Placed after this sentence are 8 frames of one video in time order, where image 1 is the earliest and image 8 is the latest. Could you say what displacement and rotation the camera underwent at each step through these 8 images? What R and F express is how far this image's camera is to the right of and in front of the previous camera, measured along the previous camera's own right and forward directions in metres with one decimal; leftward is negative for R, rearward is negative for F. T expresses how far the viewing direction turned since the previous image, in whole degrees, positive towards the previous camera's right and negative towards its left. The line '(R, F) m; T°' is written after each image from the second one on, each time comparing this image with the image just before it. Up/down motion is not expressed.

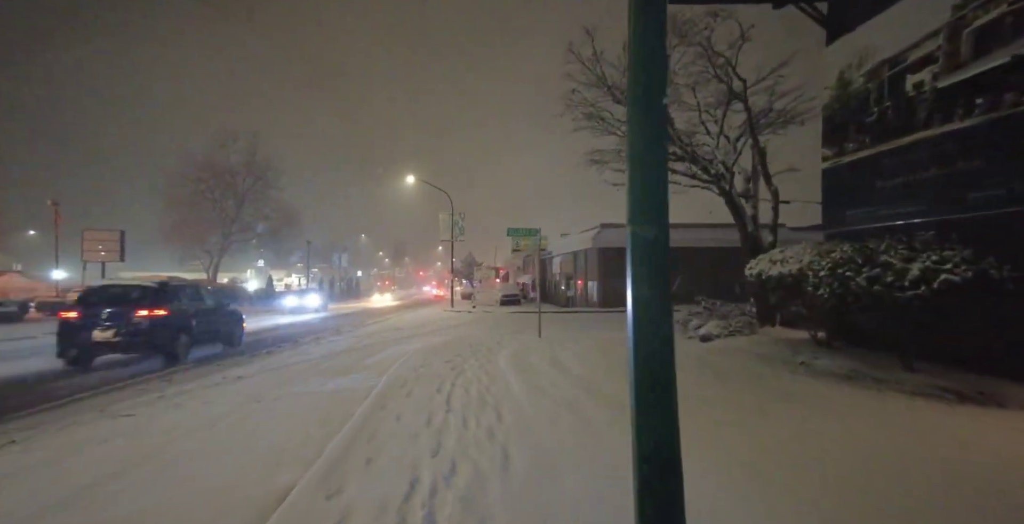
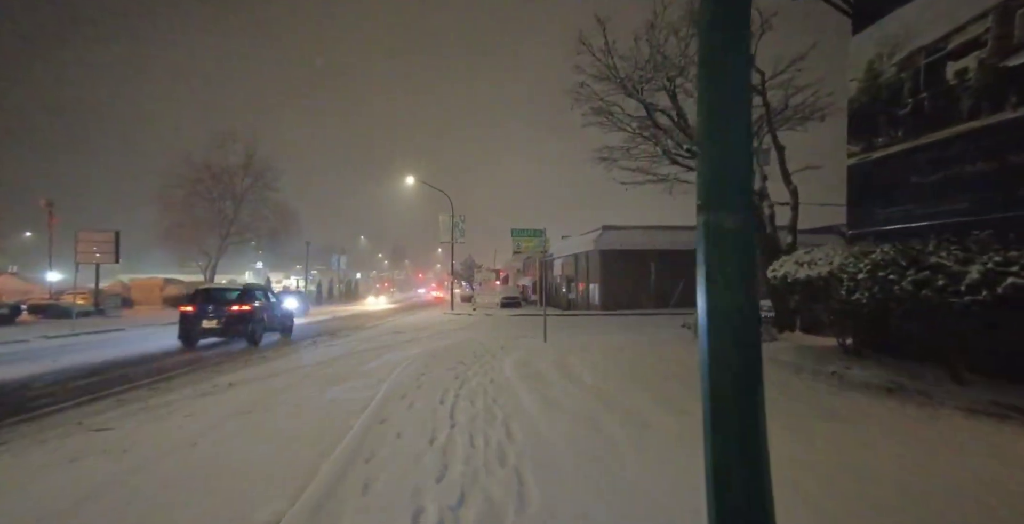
(-0.2, +0.6) m; 0°
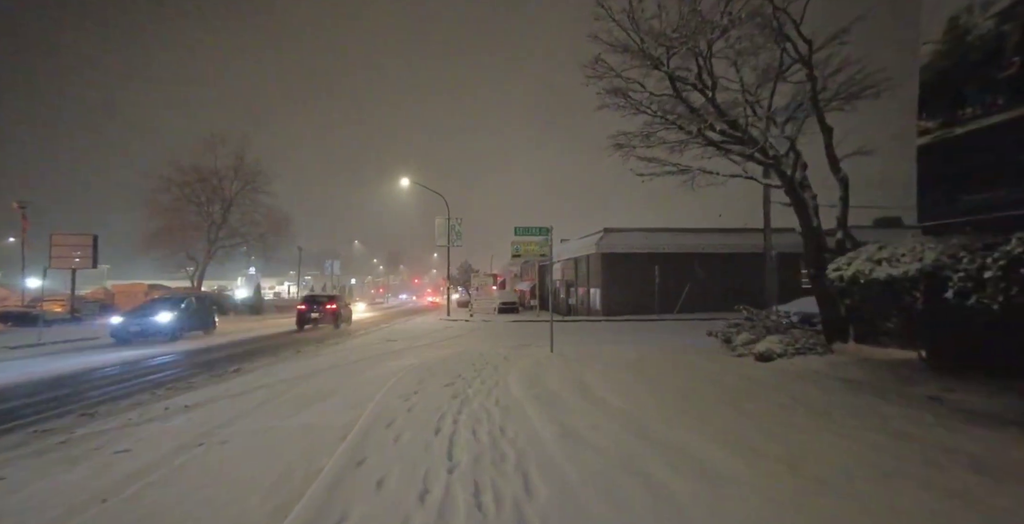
(-0.2, +1.5) m; +1°
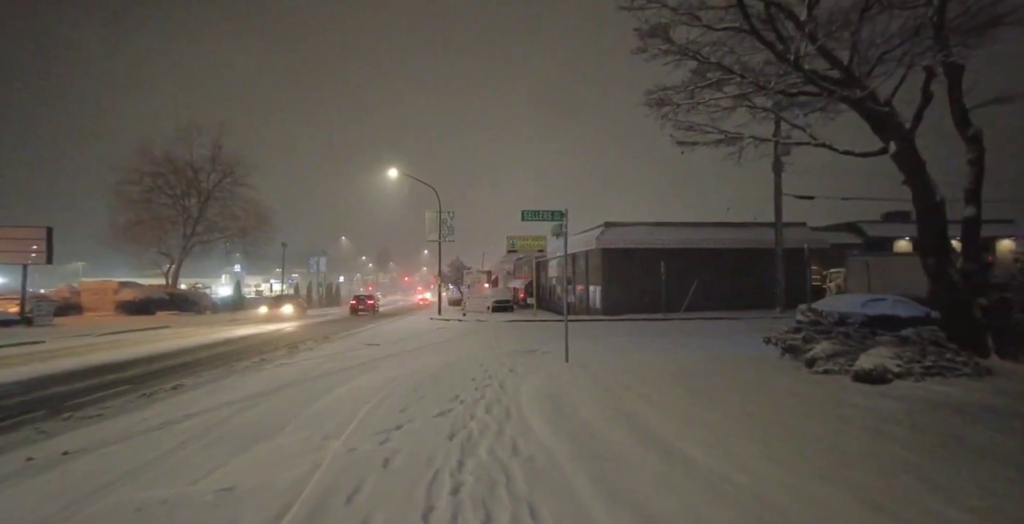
(-0.4, +2.6) m; +1°
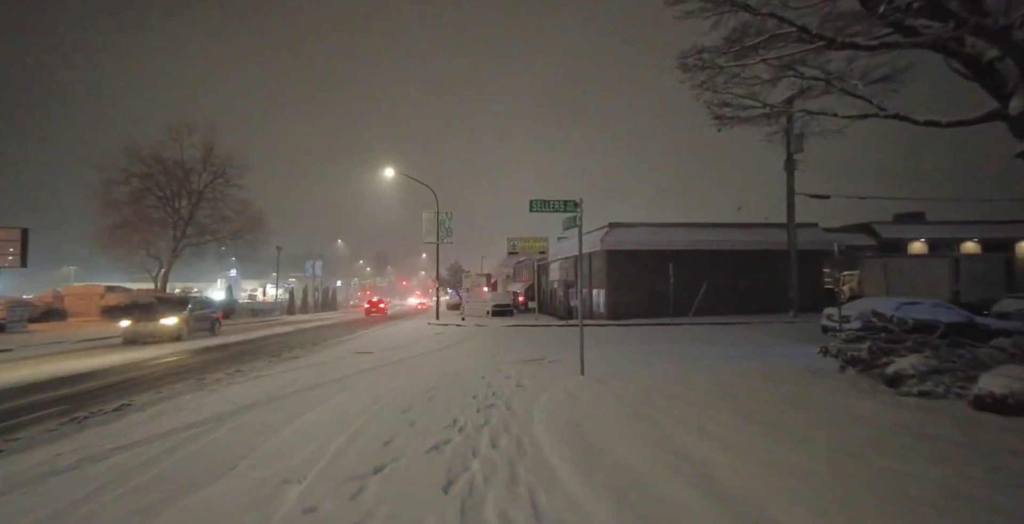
(-0.2, +1.6) m; 0°
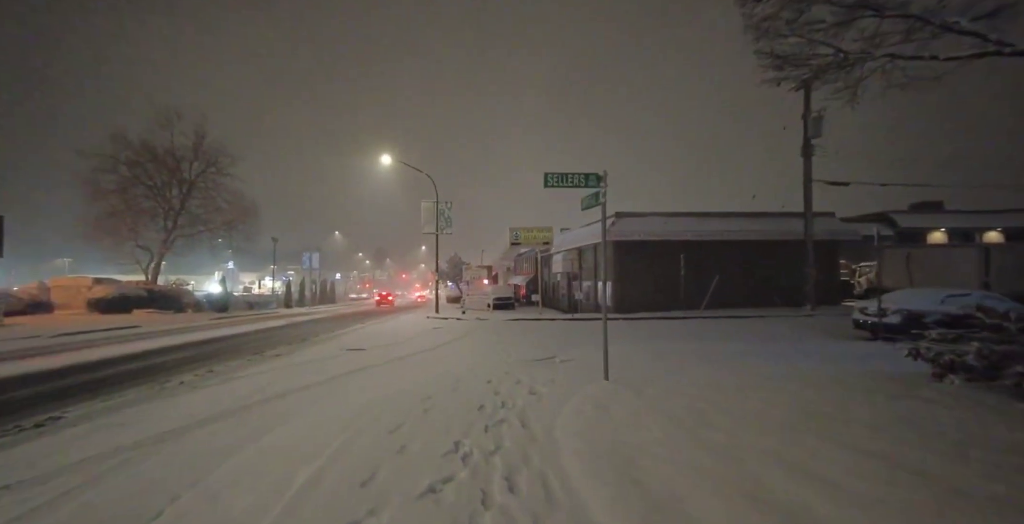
(-0.2, +1.7) m; 0°
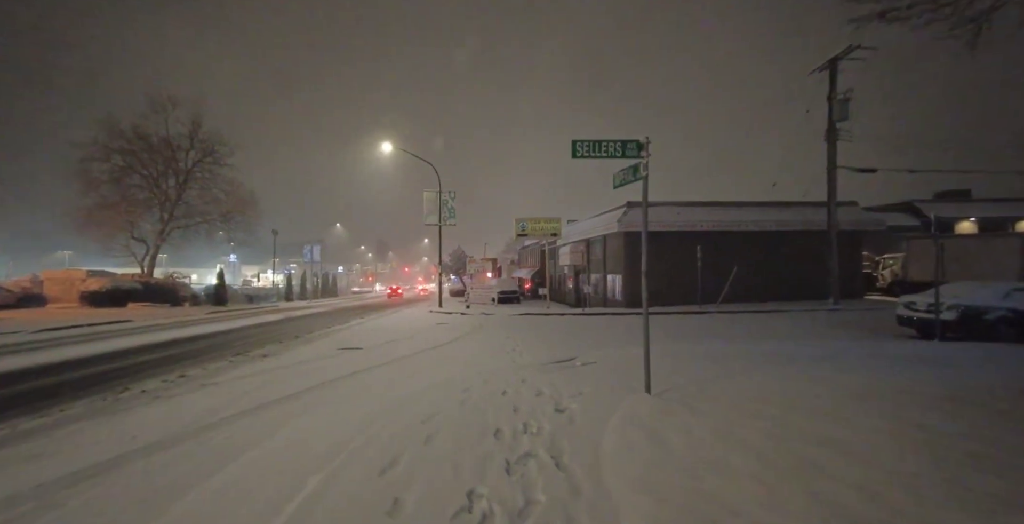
(-0.3, +1.6) m; 0°
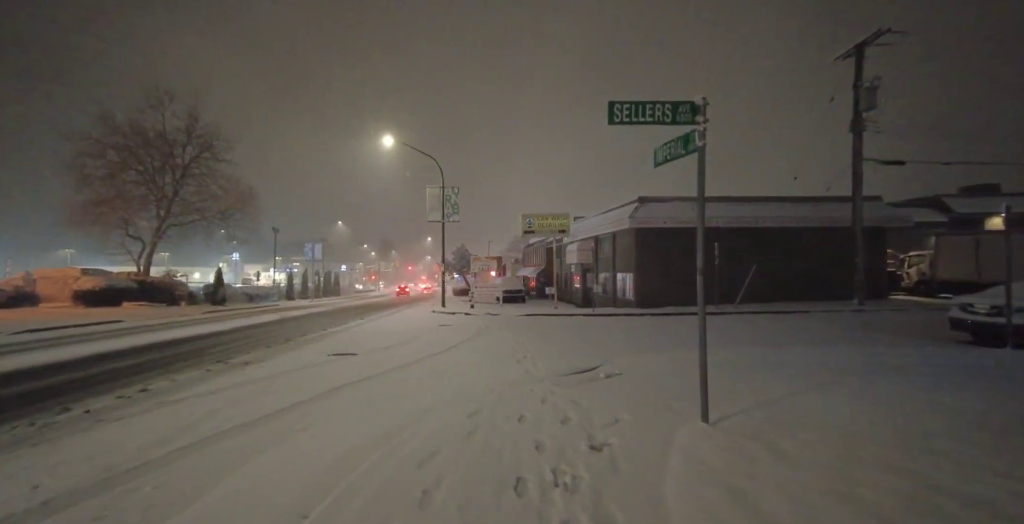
(-0.2, +1.6) m; 0°
